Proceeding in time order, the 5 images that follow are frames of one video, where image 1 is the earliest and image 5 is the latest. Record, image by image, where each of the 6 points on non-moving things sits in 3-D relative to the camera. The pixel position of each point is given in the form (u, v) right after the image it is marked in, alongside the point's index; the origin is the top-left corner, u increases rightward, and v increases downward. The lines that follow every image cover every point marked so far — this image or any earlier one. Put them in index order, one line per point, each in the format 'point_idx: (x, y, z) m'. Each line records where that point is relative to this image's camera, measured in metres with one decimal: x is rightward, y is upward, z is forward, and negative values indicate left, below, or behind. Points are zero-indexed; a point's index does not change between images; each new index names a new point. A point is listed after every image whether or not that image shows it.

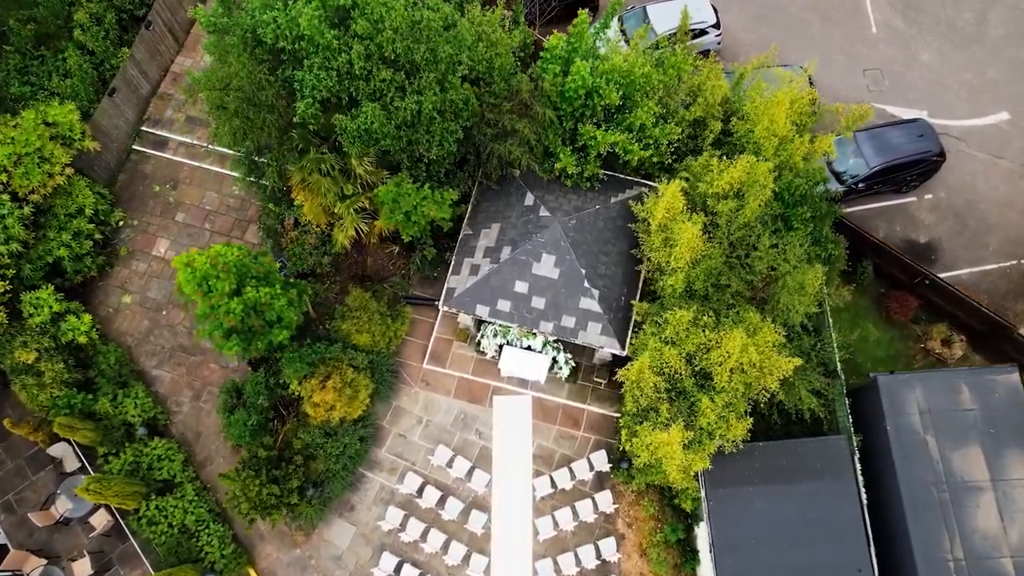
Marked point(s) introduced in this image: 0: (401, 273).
0: (-2.8, +0.3, +17.6) m
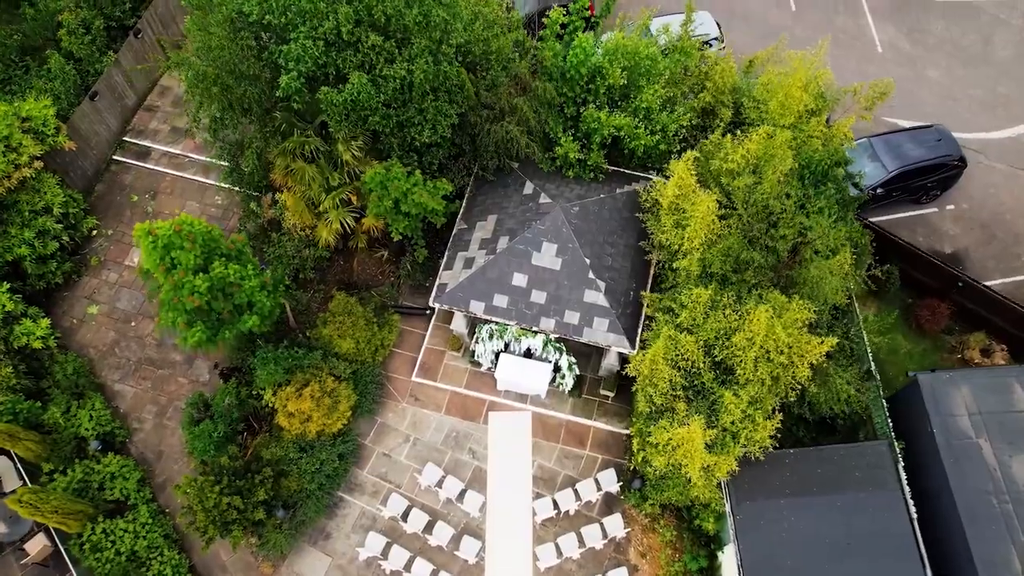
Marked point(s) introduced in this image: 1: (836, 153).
0: (-2.9, +0.1, +16.3) m
1: (+6.0, +2.5, +12.8) m
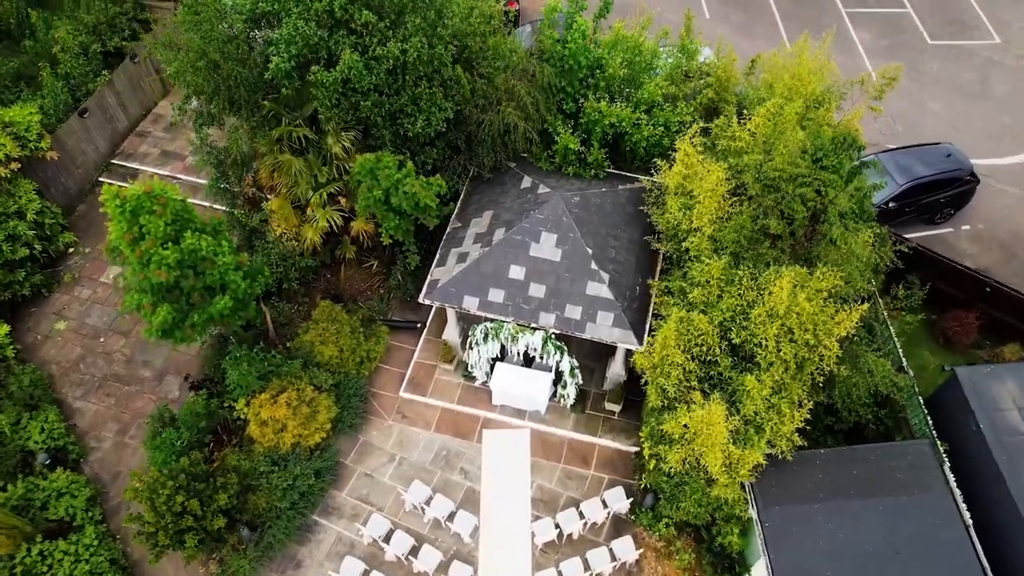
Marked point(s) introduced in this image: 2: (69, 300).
0: (-2.9, -0.2, +15.3) m
1: (+6.0, +2.7, +12.2) m
2: (-10.3, -0.3, +15.9) m
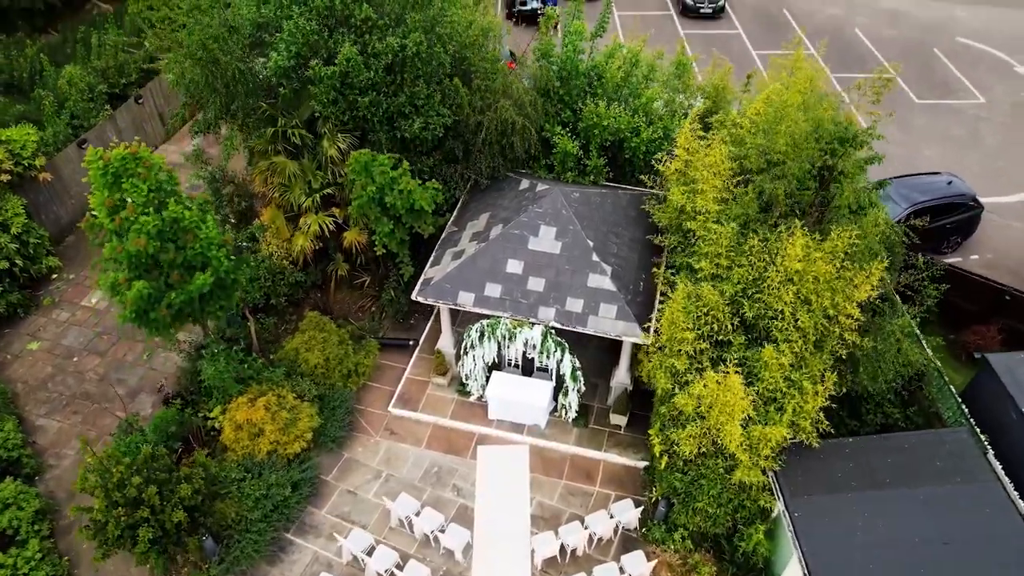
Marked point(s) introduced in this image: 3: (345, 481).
0: (-3.0, -0.5, +14.6) m
1: (+5.9, +2.8, +12.0) m
2: (-10.3, -0.7, +15.2) m
3: (-3.0, -3.4, +12.2) m
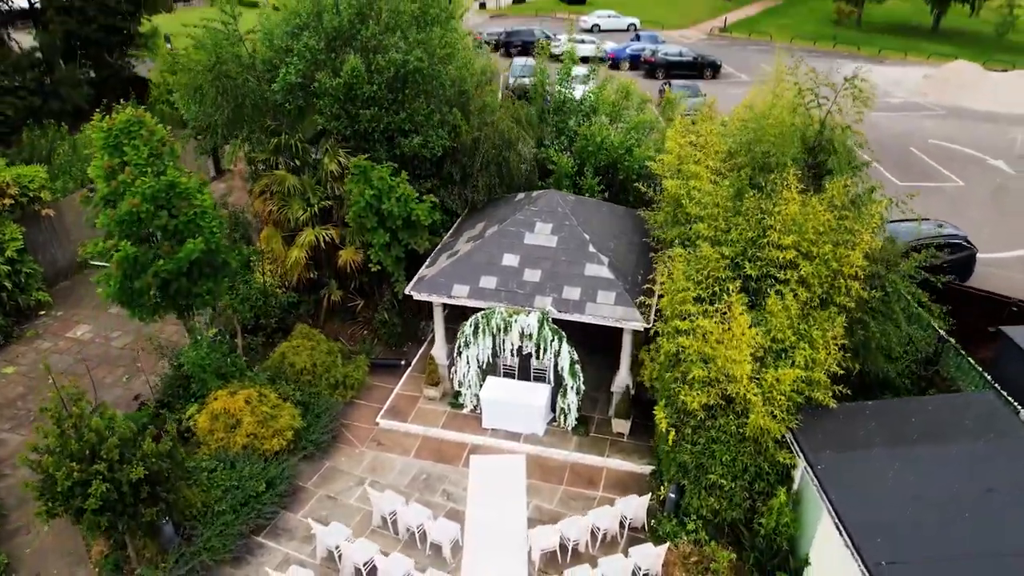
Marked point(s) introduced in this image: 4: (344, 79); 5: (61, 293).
0: (-3.1, -1.0, +14.2) m
1: (+5.9, +2.9, +12.5) m
2: (-10.4, -1.3, +14.7) m
3: (-3.0, -3.2, +11.1) m
4: (-3.2, +3.9, +12.9) m
5: (-10.9, 0.0, +16.6) m
